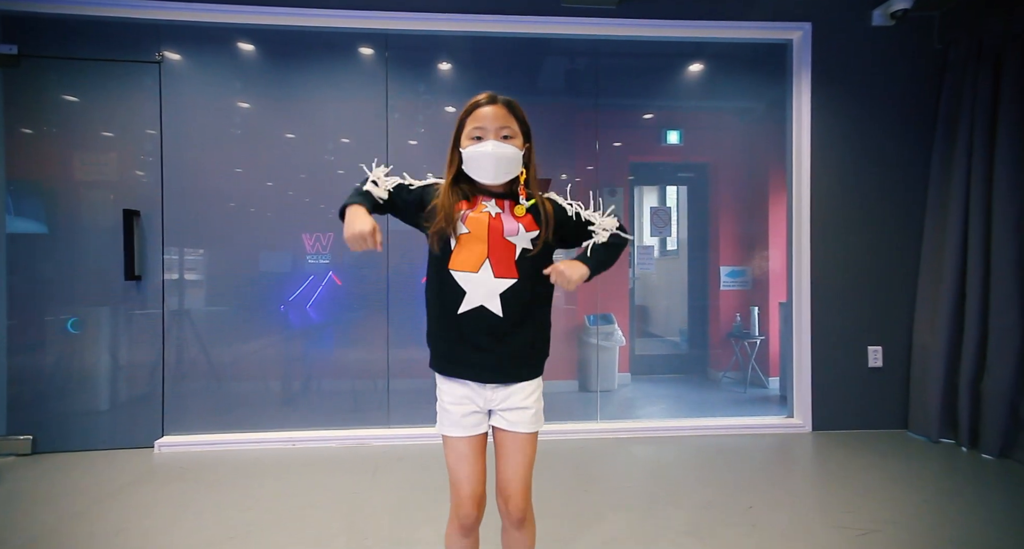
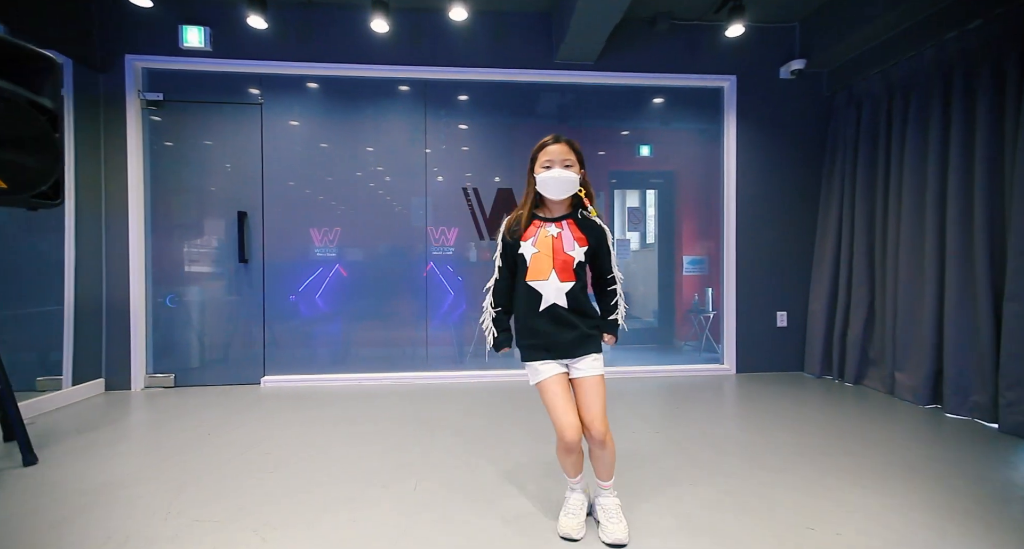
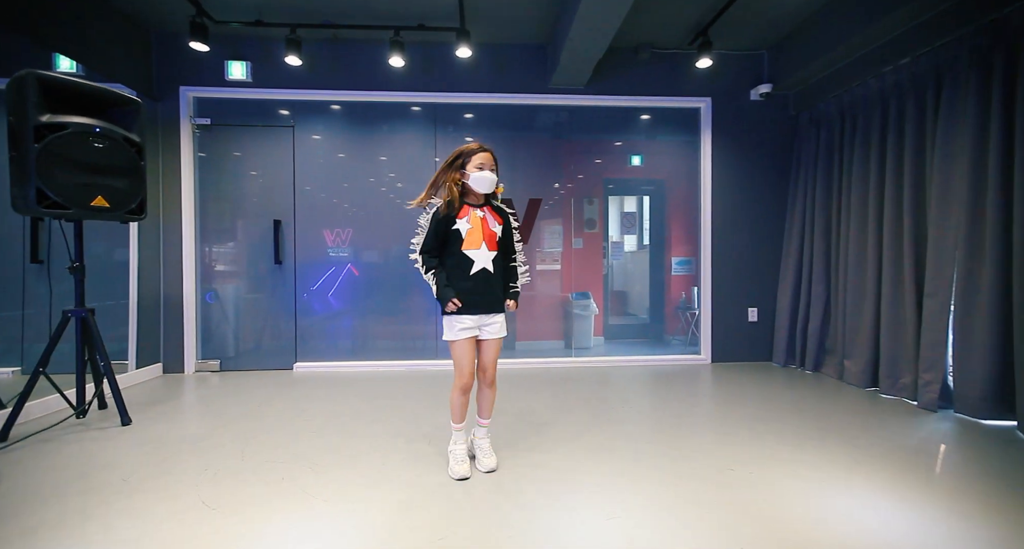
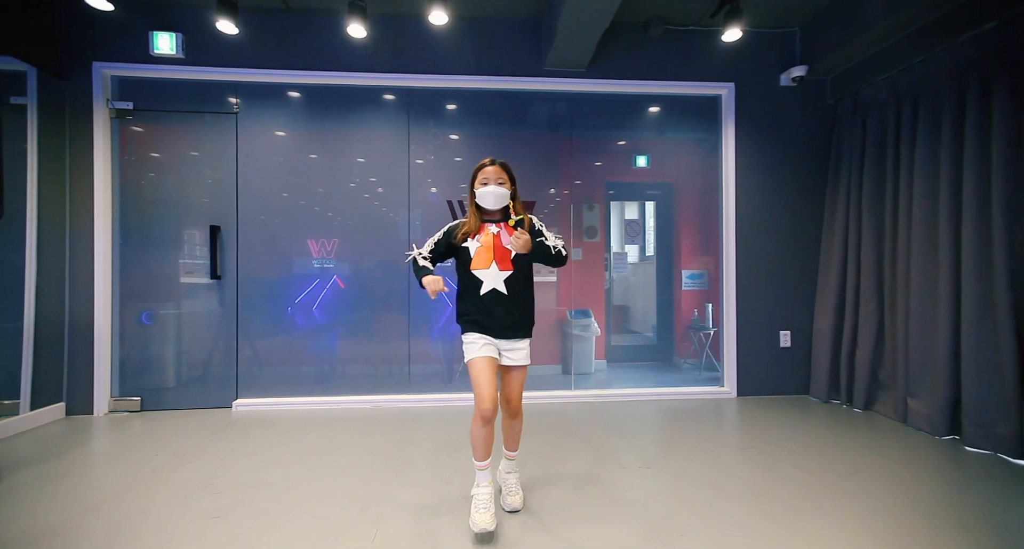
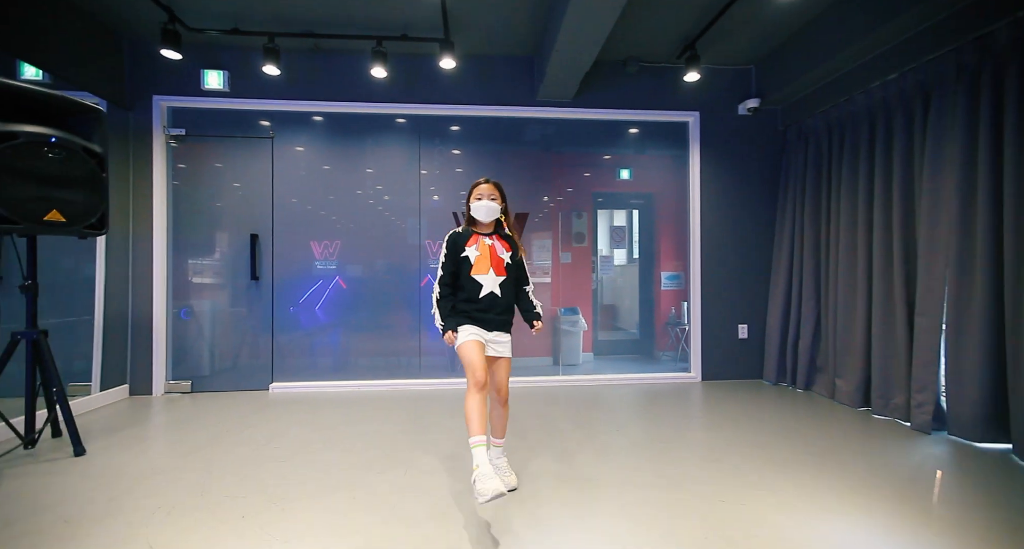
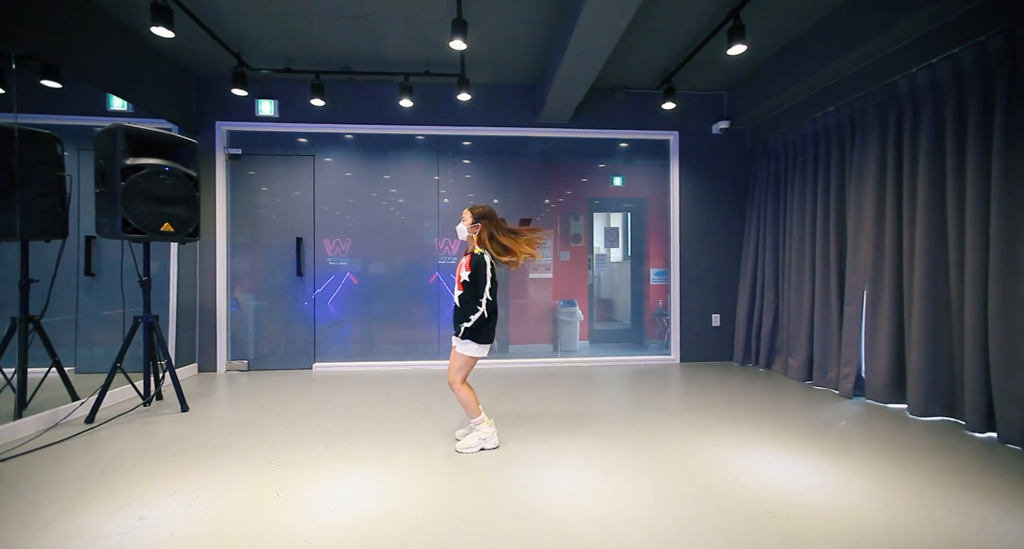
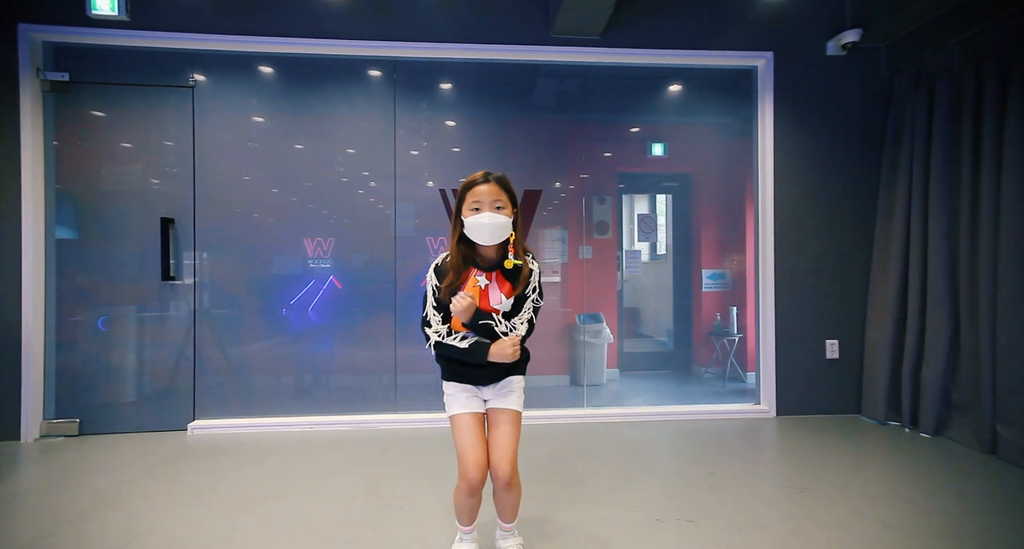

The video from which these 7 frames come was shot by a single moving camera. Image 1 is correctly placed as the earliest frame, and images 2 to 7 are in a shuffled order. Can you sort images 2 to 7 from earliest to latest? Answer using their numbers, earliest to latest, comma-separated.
7, 4, 5, 6, 3, 2
